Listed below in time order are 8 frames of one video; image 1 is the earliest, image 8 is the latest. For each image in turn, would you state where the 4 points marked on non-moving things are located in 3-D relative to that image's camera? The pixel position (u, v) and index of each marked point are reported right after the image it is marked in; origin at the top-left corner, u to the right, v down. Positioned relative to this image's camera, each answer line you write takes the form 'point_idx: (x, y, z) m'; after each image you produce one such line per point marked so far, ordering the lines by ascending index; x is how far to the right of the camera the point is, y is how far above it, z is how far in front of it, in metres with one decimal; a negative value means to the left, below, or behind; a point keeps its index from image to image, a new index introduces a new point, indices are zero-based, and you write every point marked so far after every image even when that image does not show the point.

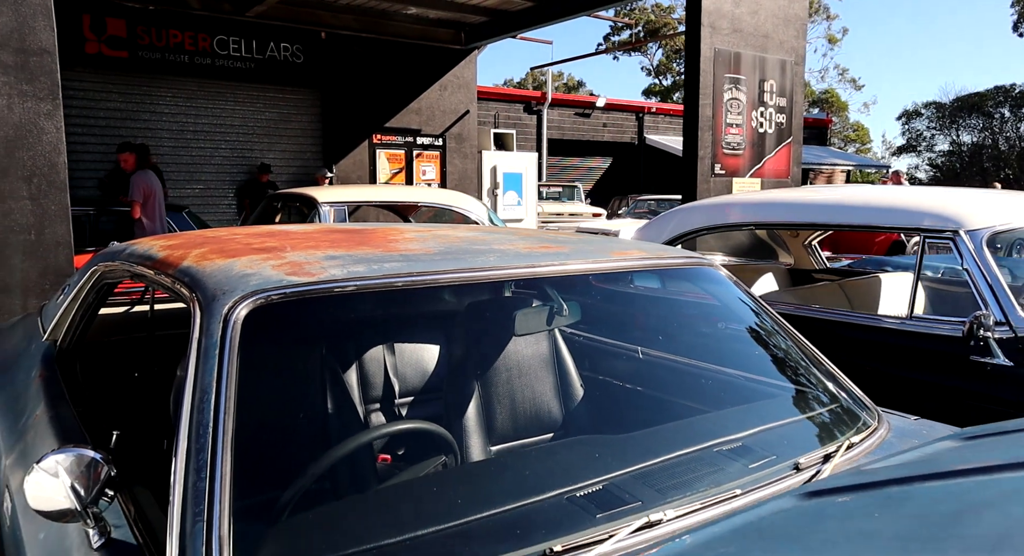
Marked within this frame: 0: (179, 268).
0: (-0.8, 0.0, +1.9) m
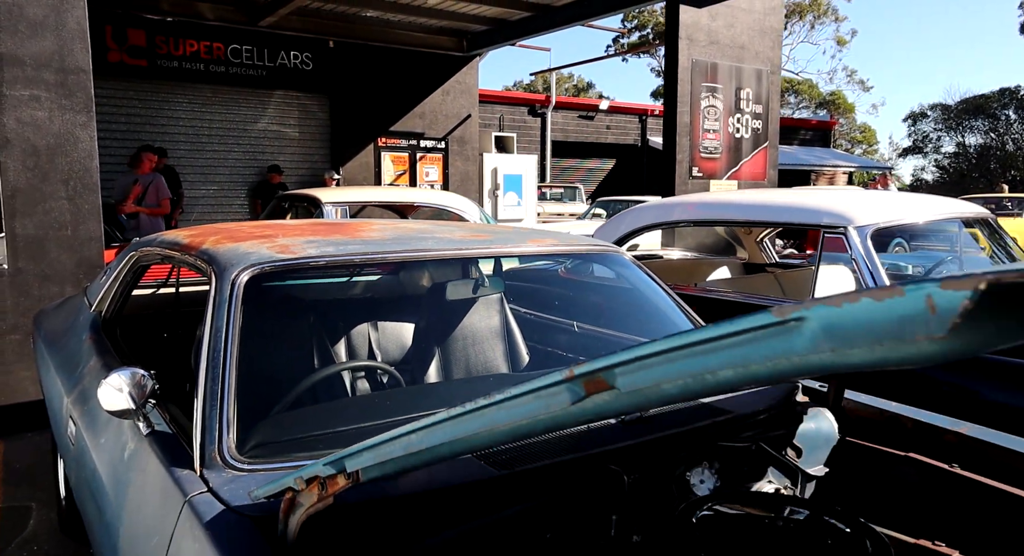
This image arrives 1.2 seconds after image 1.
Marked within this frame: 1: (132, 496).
0: (-1.0, +0.1, +2.6) m
1: (-1.0, -0.6, +2.0) m
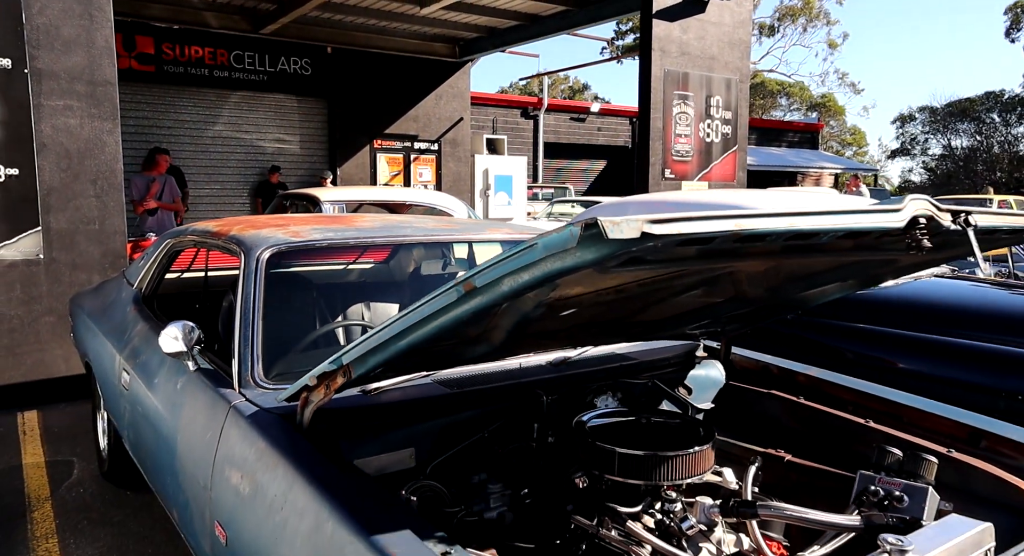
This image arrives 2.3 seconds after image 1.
0: (-1.2, +0.2, +3.3) m
1: (-1.1, -0.5, +2.7) m
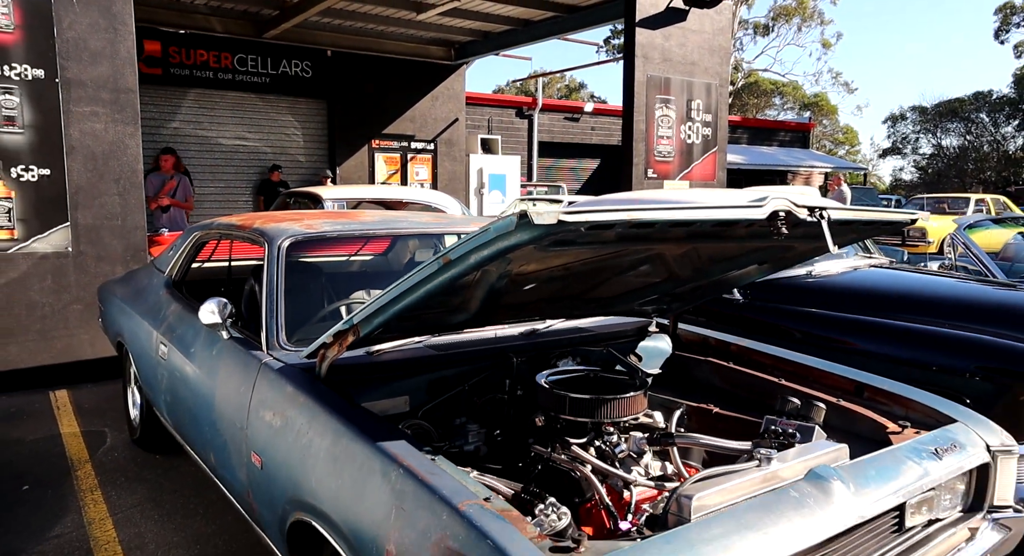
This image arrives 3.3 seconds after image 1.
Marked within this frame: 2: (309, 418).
0: (-1.3, +0.3, +3.8) m
1: (-1.2, -0.4, +3.3) m
2: (-0.6, -0.5, +2.5) m
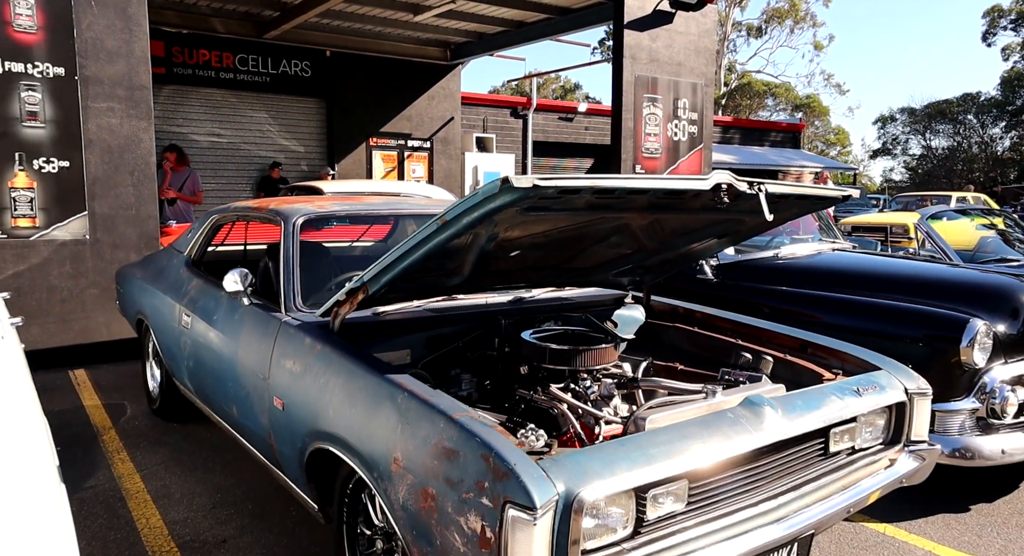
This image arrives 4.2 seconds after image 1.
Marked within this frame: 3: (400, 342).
0: (-1.4, +0.4, +4.3) m
1: (-1.3, -0.3, +3.7) m
2: (-0.7, -0.3, +2.9) m
3: (-0.5, -0.3, +3.3) m
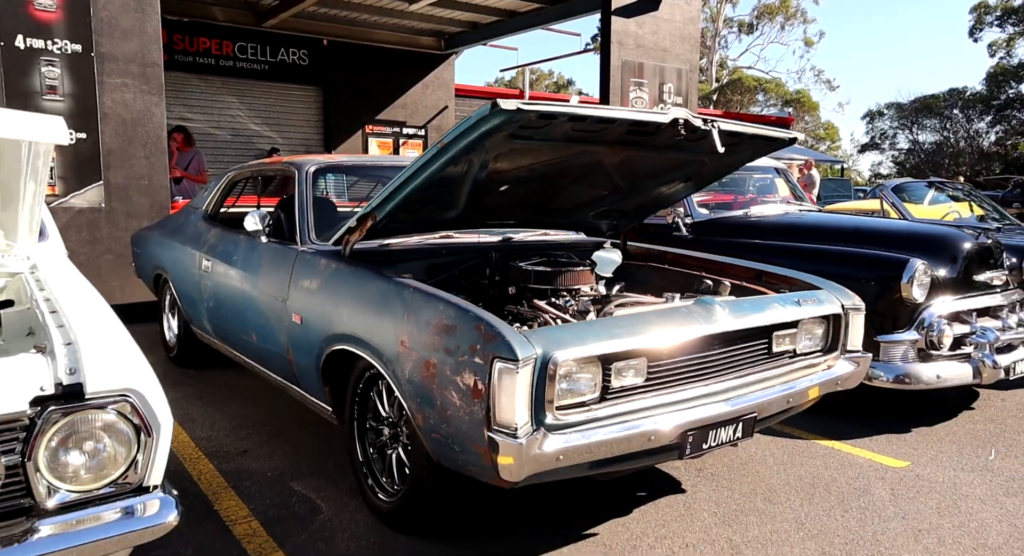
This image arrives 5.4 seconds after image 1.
0: (-1.4, +0.7, +4.7) m
1: (-1.3, 0.0, +4.1) m
2: (-0.7, 0.0, +3.3) m
3: (-0.5, 0.0, +3.8) m
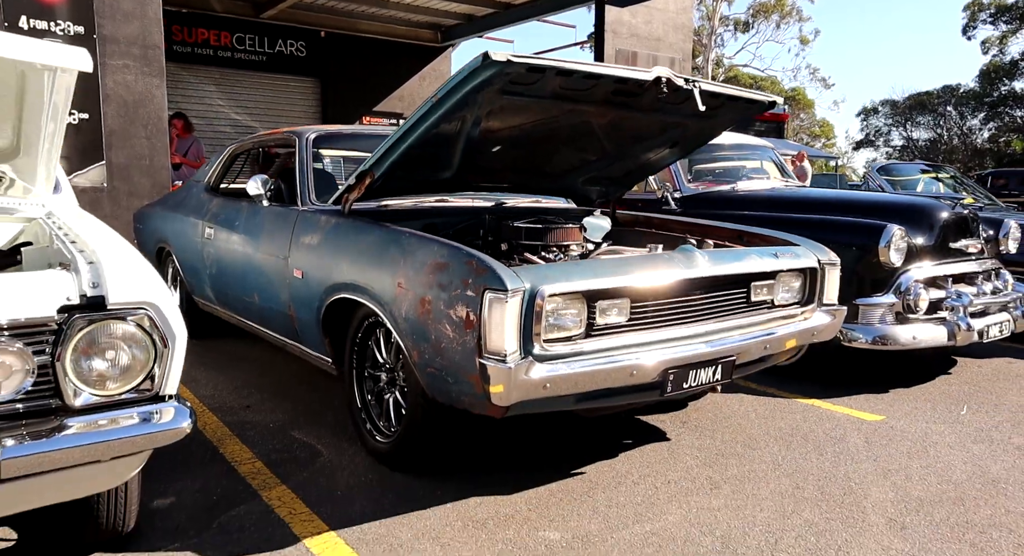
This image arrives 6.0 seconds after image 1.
0: (-1.5, +0.9, +4.9) m
1: (-1.4, +0.3, +4.3) m
2: (-0.8, +0.2, +3.5) m
3: (-0.6, +0.3, +3.9) m
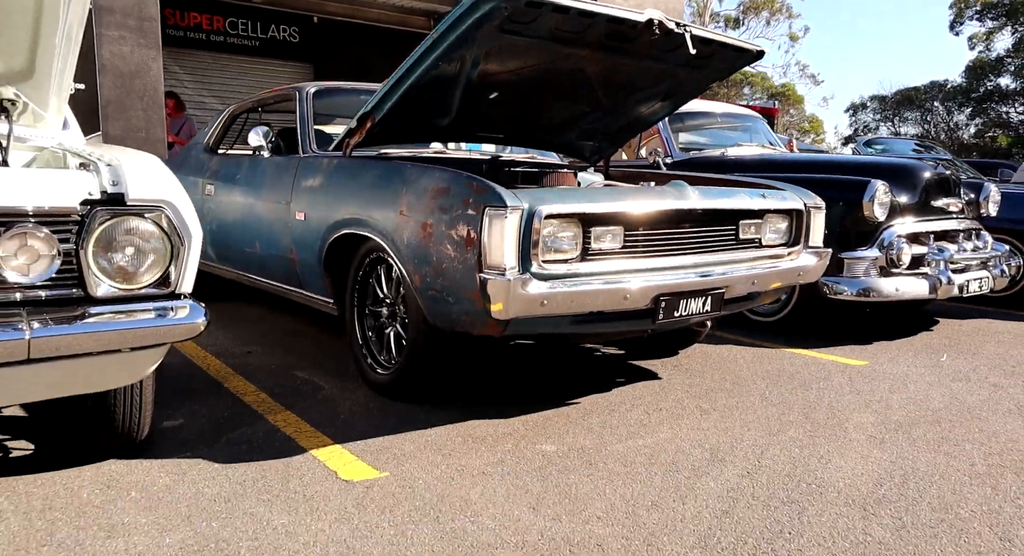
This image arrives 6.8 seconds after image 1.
0: (-1.5, +1.2, +4.9) m
1: (-1.4, +0.5, +4.4) m
2: (-0.8, +0.5, +3.6) m
3: (-0.6, +0.5, +4.0) m
